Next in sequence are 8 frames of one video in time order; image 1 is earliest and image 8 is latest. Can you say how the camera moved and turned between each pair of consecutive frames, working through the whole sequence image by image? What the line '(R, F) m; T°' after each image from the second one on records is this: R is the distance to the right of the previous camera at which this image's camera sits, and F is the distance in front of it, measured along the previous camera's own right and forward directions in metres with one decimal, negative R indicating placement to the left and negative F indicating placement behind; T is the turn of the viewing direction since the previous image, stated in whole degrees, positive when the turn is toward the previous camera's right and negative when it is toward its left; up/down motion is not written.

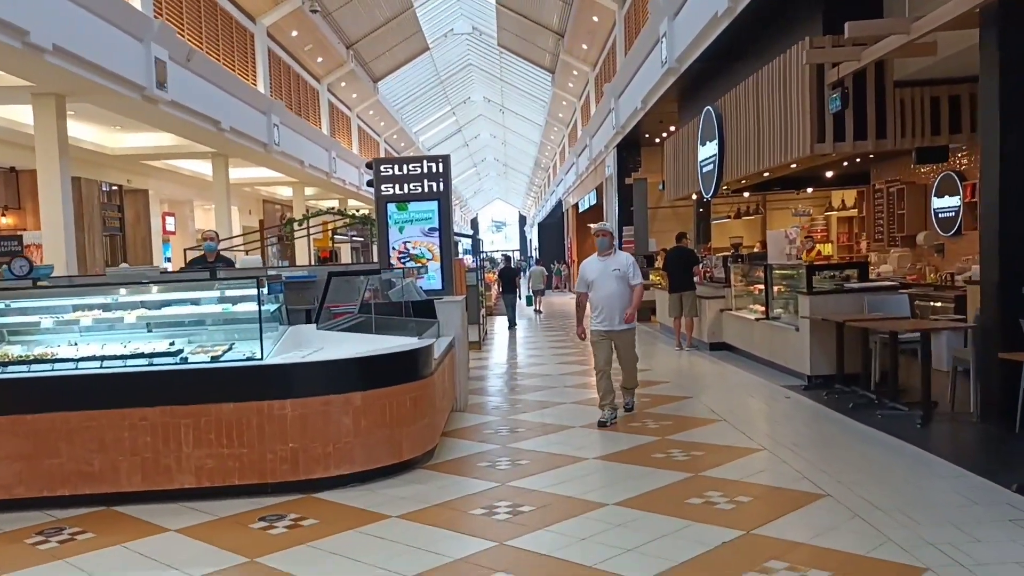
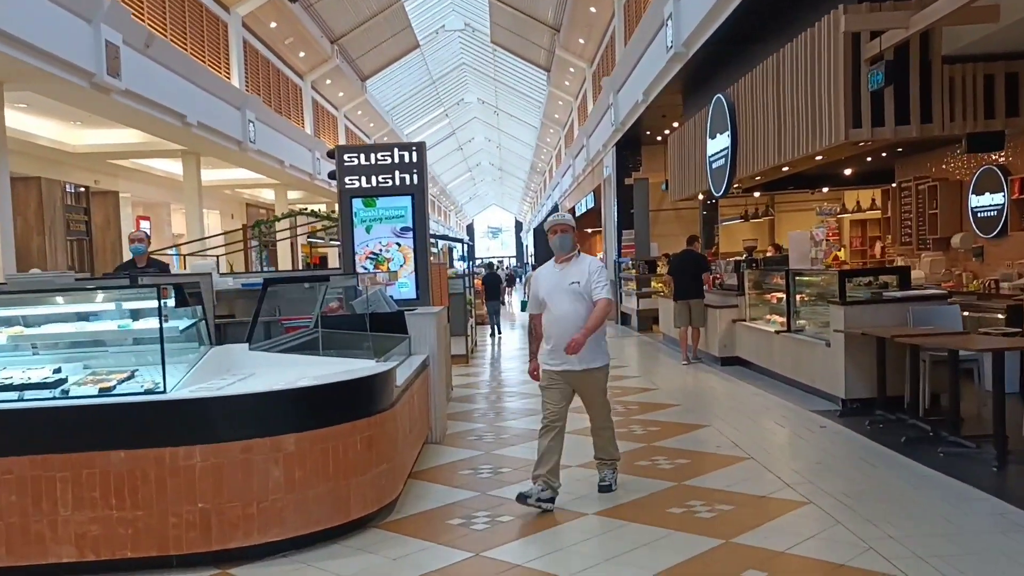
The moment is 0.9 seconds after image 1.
(+0.1, +0.9) m; 0°
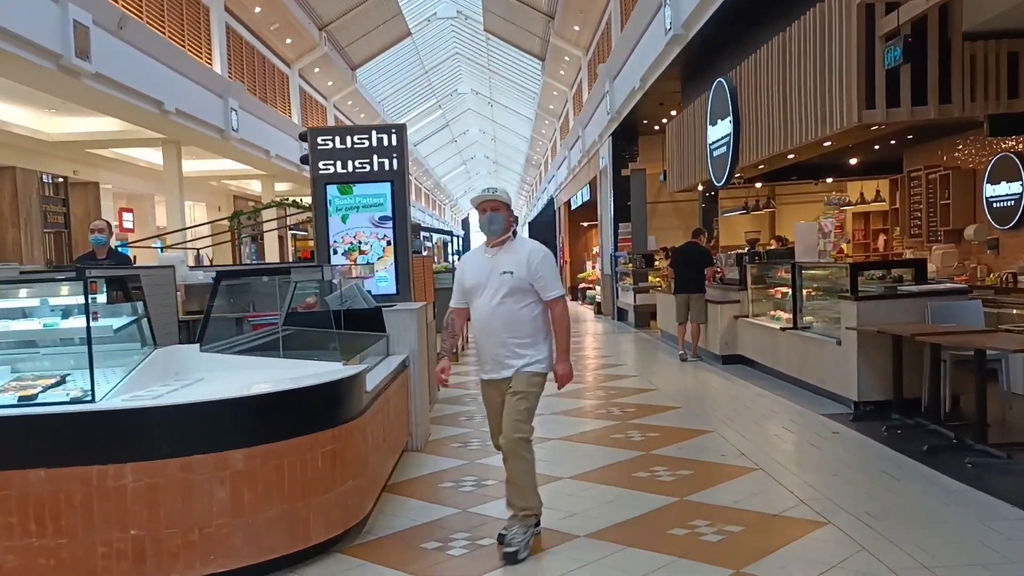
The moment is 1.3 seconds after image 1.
(+0.1, +0.4) m; 0°
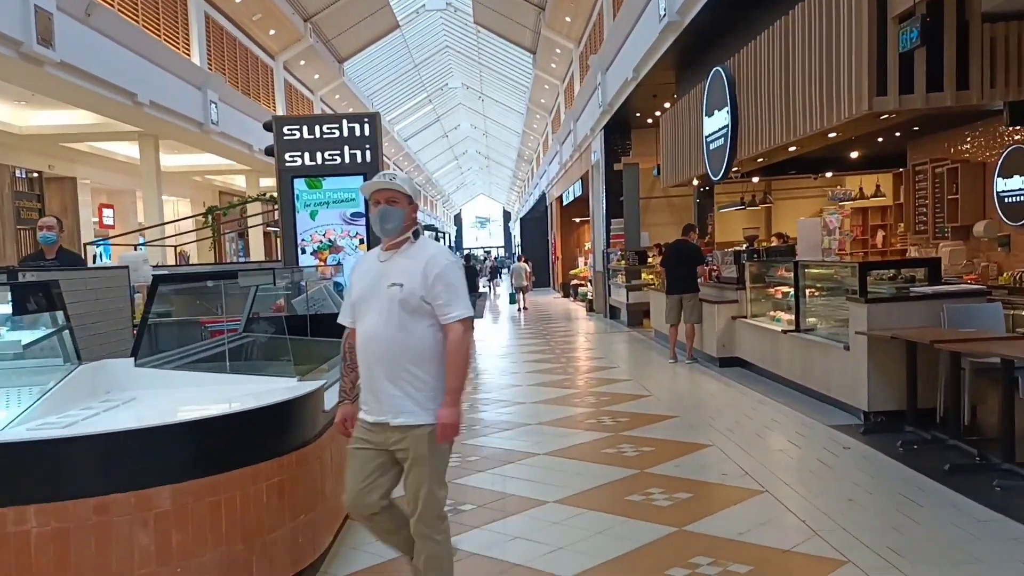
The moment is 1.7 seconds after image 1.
(+0.1, +0.4) m; 0°
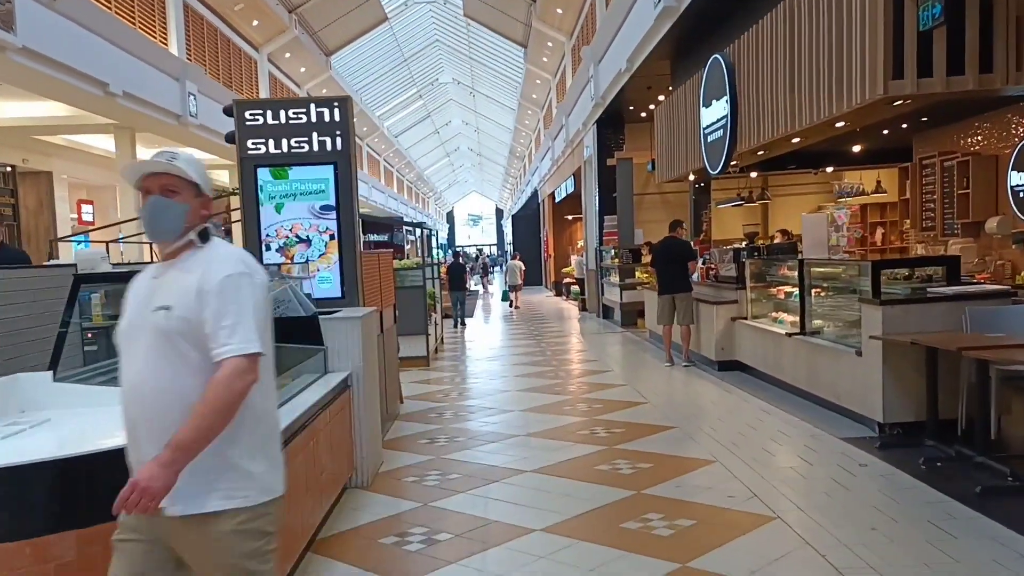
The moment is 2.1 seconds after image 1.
(0.0, +0.4) m; +1°
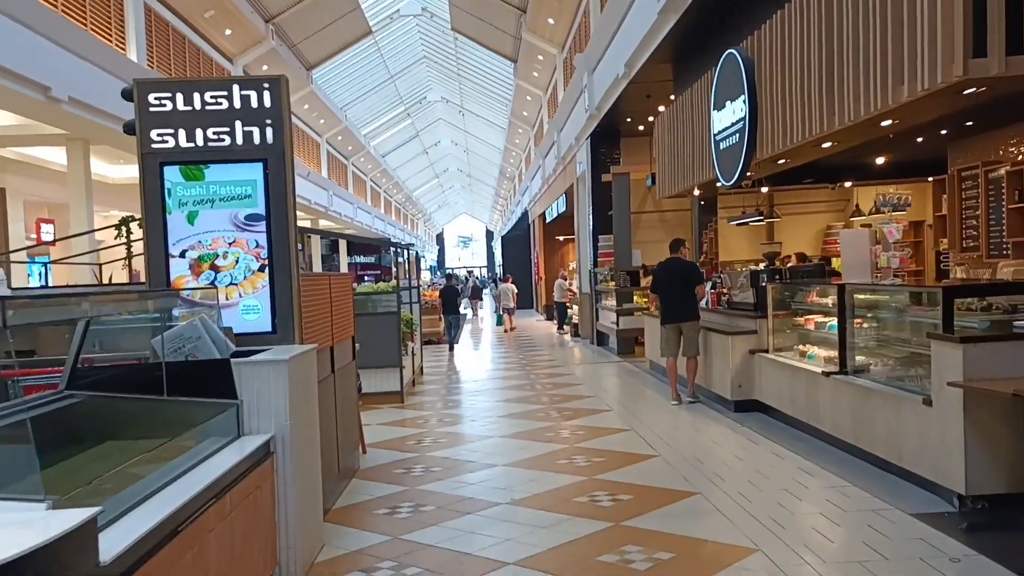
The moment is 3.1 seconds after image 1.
(0.0, +1.0) m; +1°
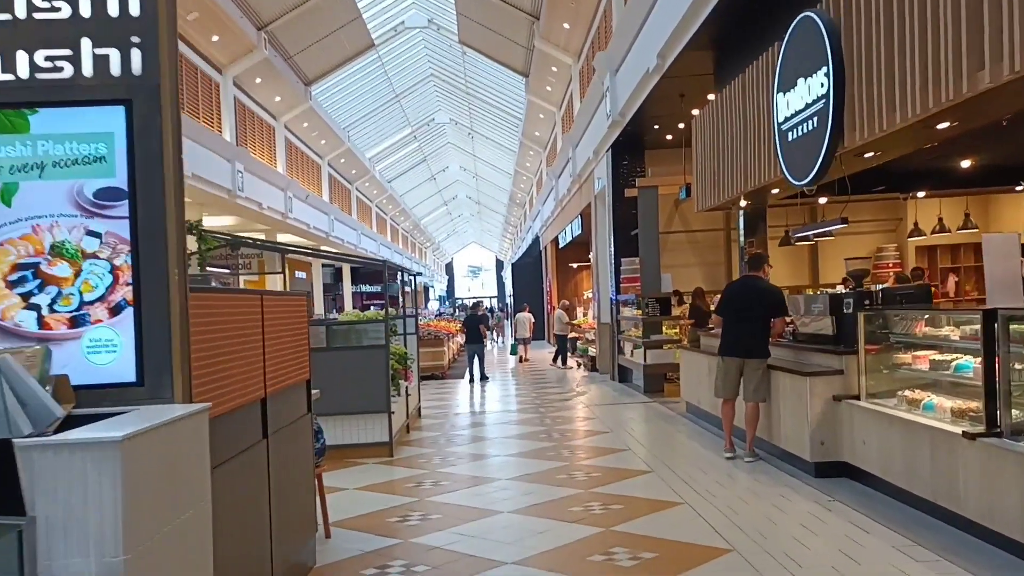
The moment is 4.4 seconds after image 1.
(0.0, +1.3) m; -1°
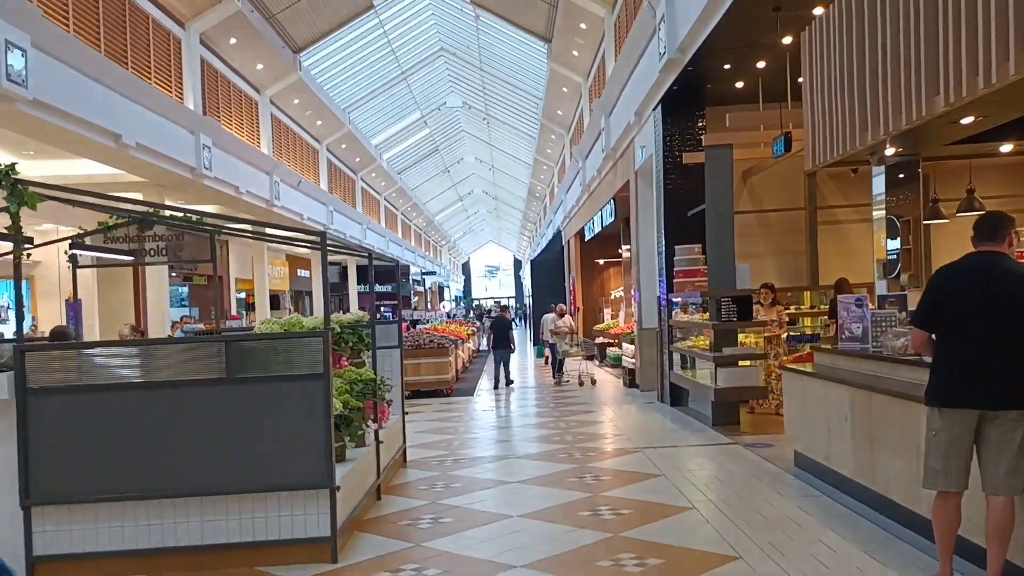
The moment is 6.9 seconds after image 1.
(0.0, +2.5) m; -1°
